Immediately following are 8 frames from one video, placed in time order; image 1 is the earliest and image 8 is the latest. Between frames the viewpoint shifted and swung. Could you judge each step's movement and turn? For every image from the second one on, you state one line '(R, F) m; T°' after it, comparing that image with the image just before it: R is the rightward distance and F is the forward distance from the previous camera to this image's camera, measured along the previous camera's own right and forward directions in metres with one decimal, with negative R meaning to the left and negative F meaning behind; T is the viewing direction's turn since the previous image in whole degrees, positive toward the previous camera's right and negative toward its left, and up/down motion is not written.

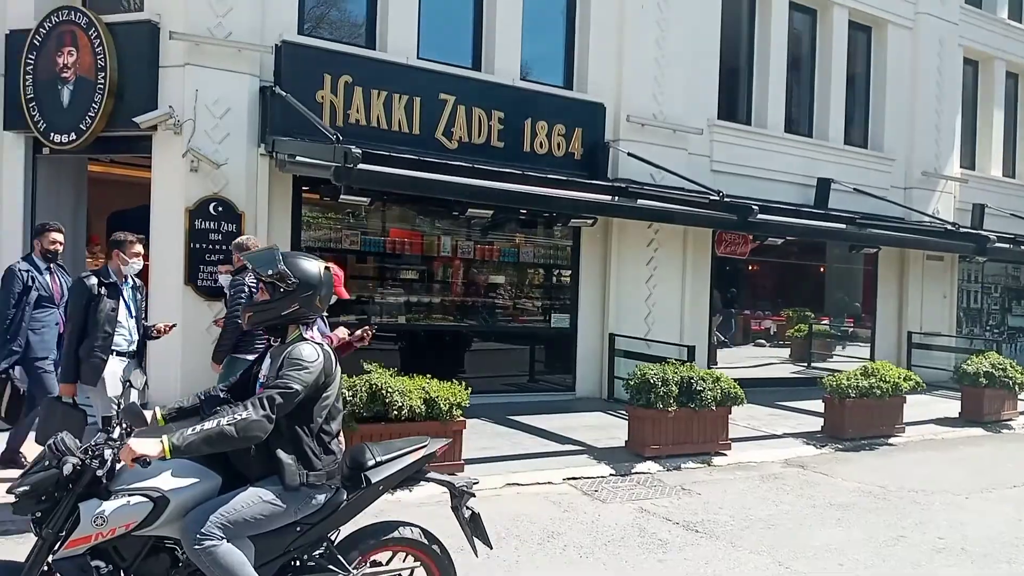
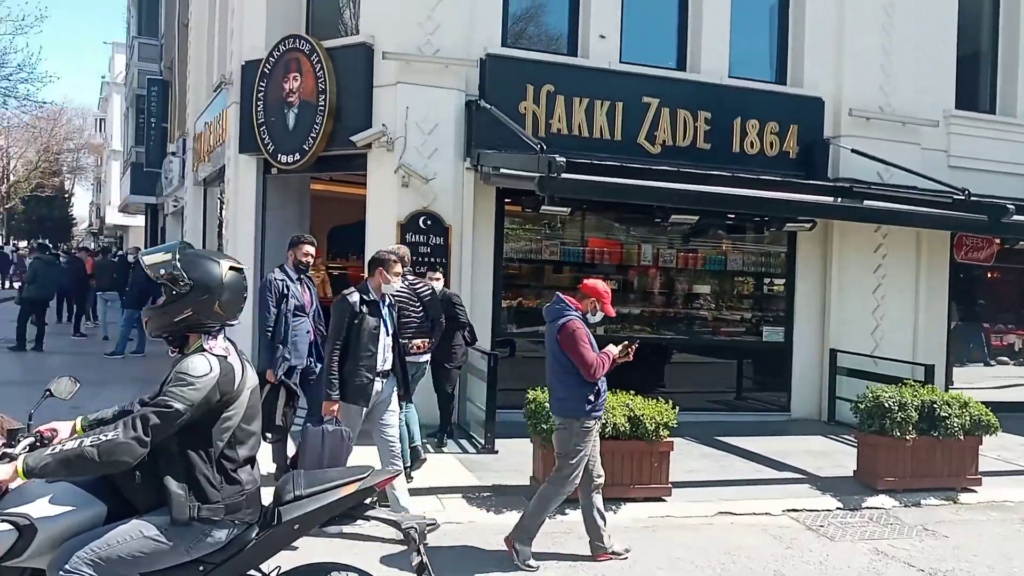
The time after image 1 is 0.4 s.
(-0.2, +0.4) m; -14°
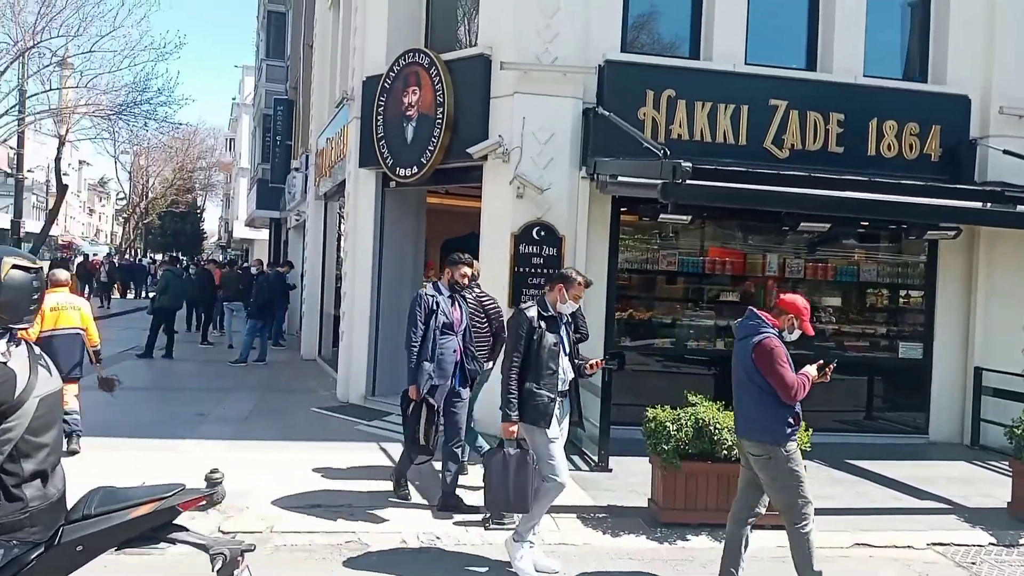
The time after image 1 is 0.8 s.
(-0.1, +0.2) m; -8°
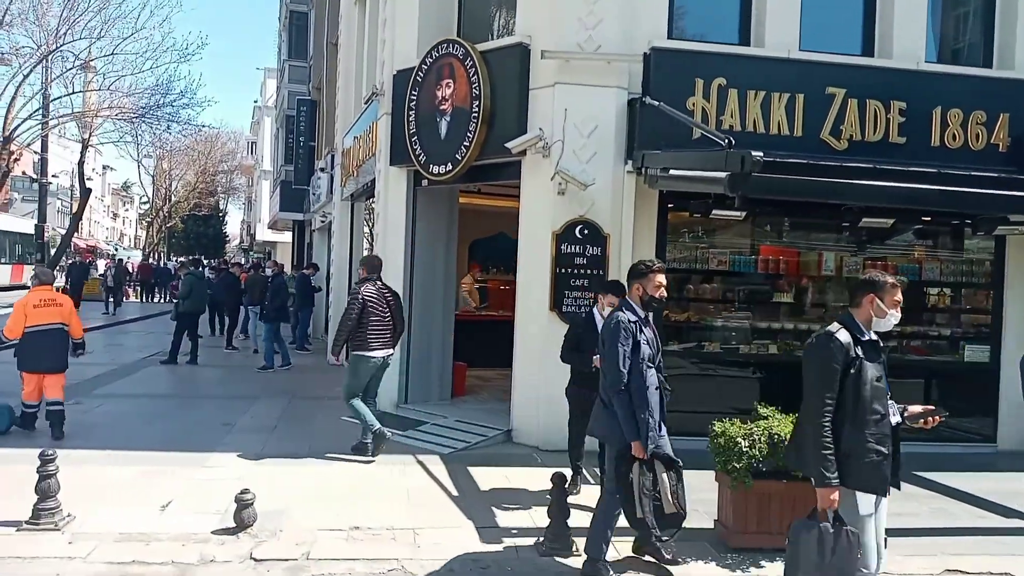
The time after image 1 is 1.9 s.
(-0.2, +0.5) m; -1°
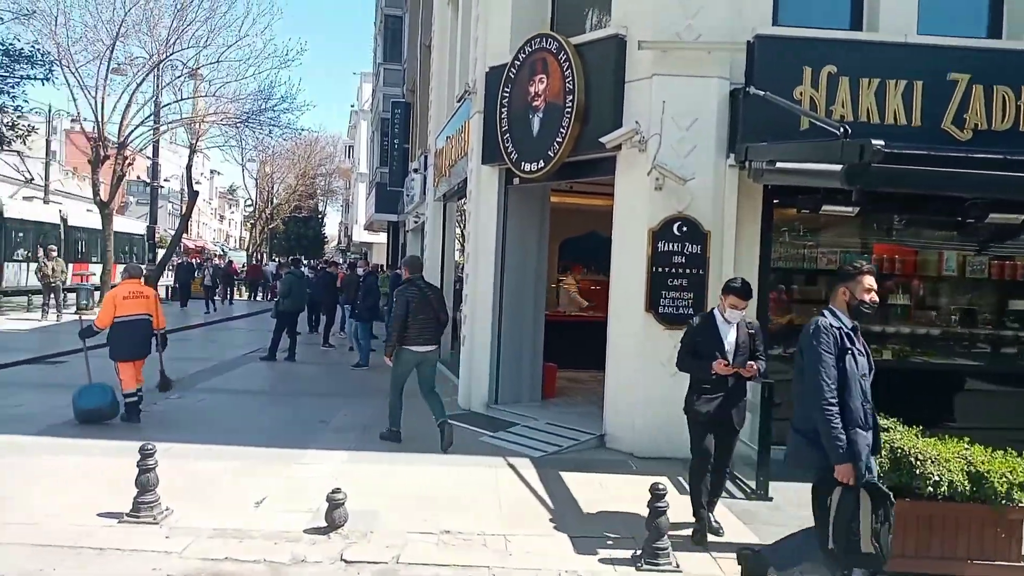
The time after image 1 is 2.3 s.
(0.0, +0.2) m; -7°
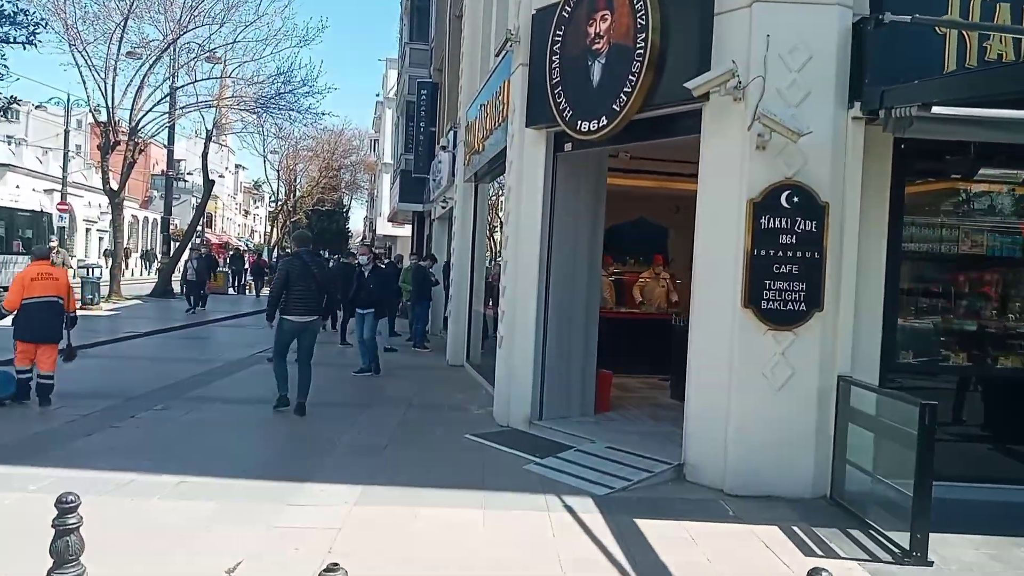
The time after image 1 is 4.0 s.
(-0.3, +1.8) m; -2°
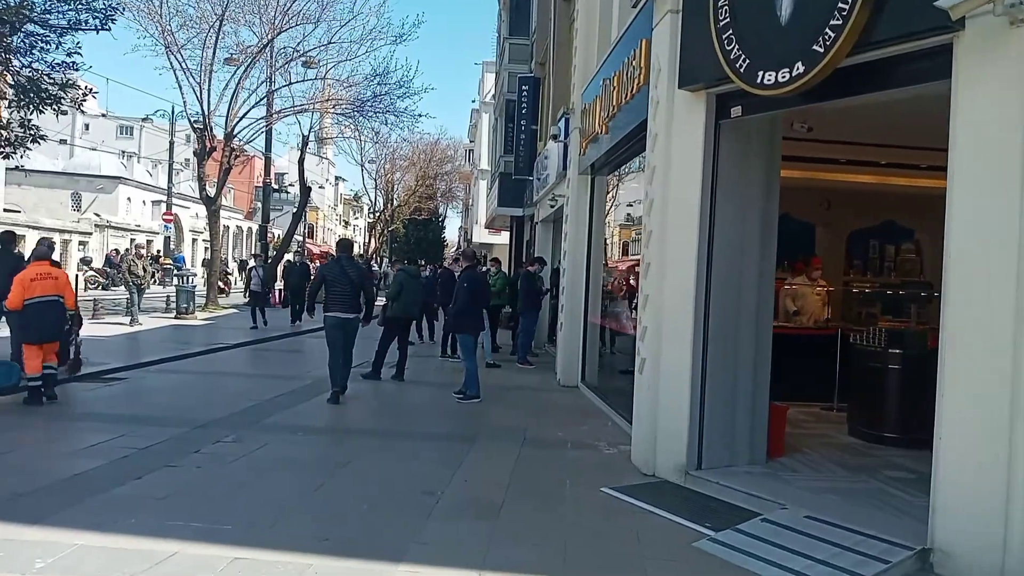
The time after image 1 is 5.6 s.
(-0.4, +1.7) m; -7°
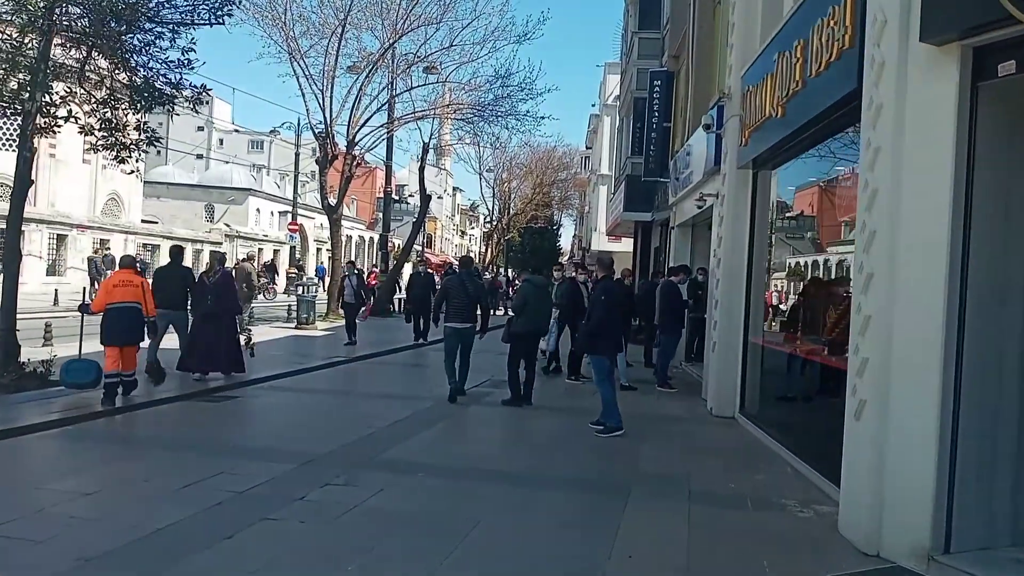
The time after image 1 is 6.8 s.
(-0.4, +1.3) m; -8°
